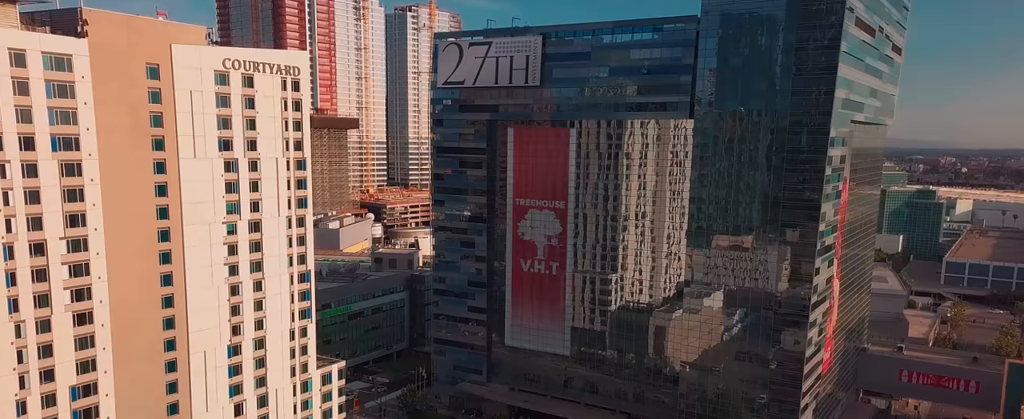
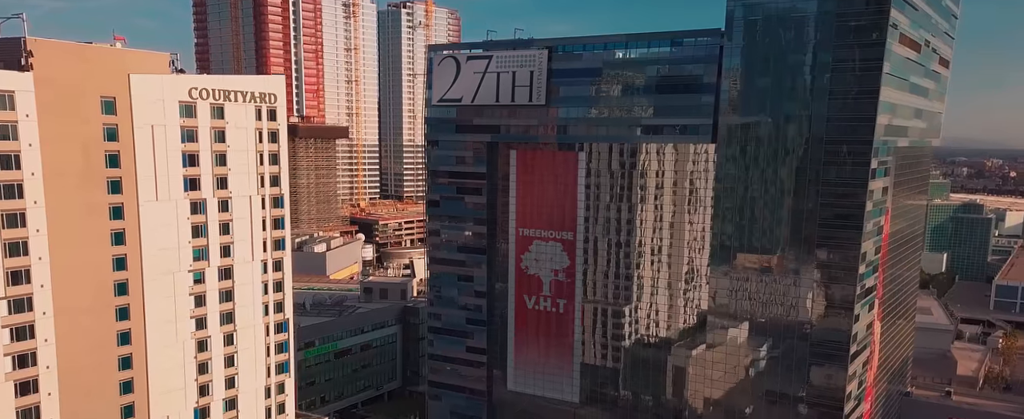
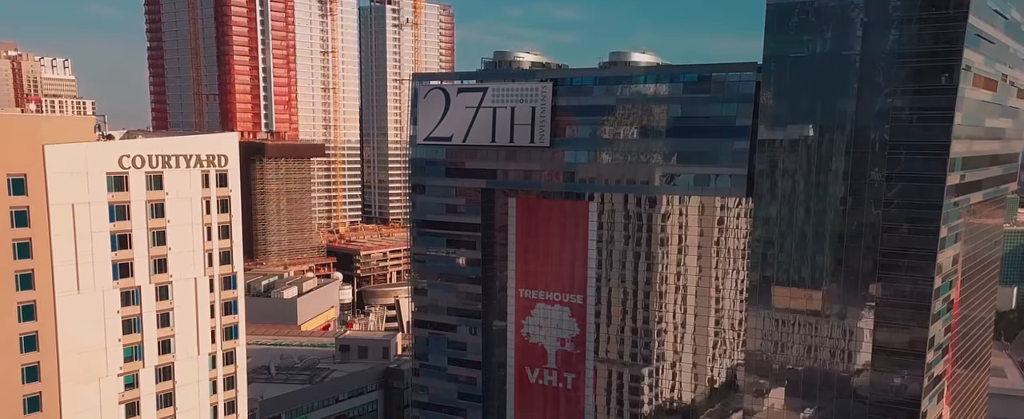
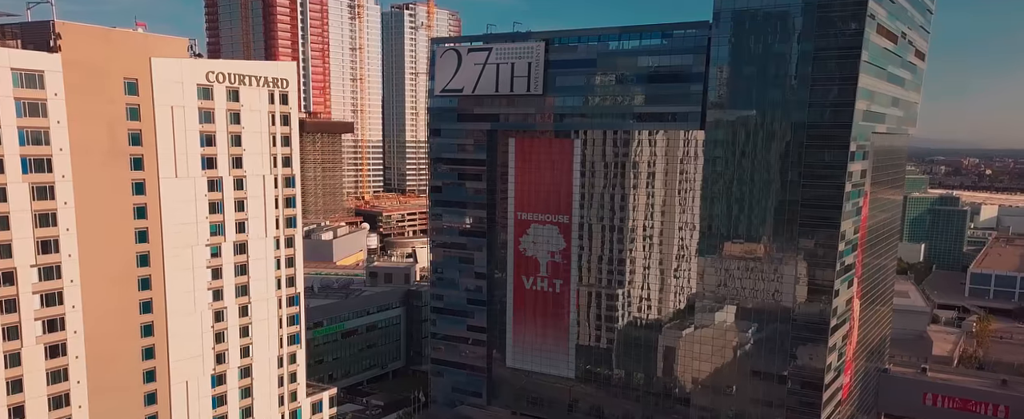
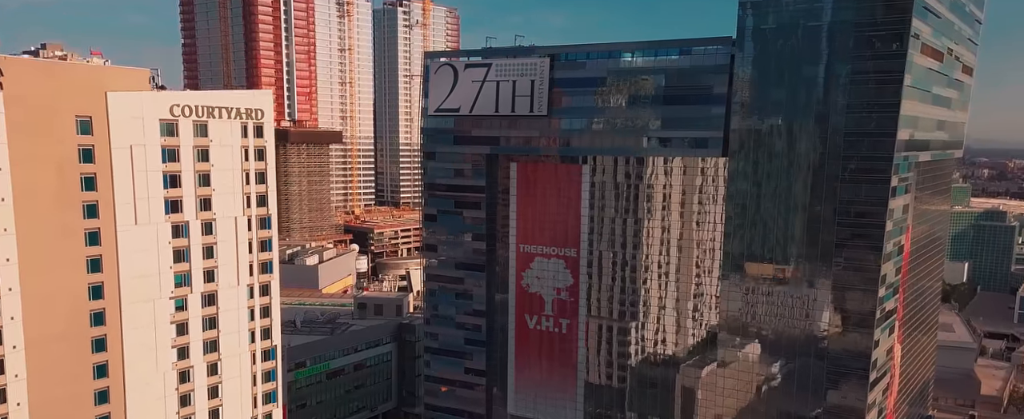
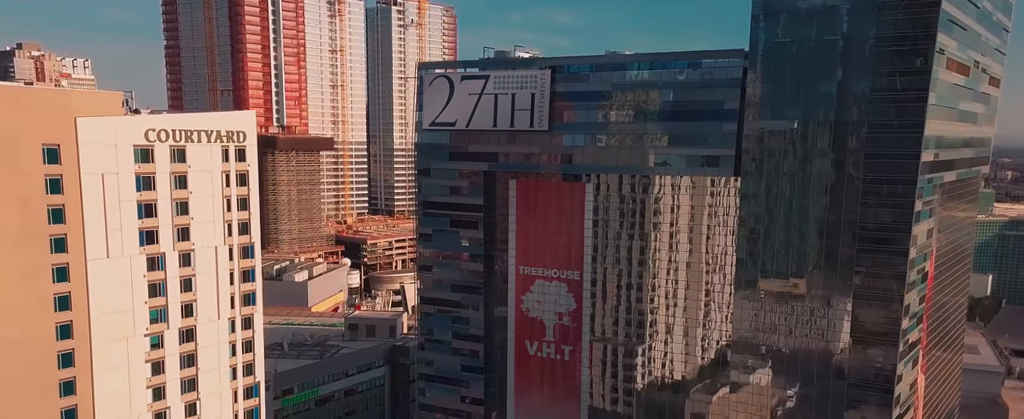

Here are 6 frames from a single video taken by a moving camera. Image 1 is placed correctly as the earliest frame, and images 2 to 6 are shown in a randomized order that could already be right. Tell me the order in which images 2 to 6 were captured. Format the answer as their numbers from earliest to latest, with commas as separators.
4, 2, 5, 6, 3
